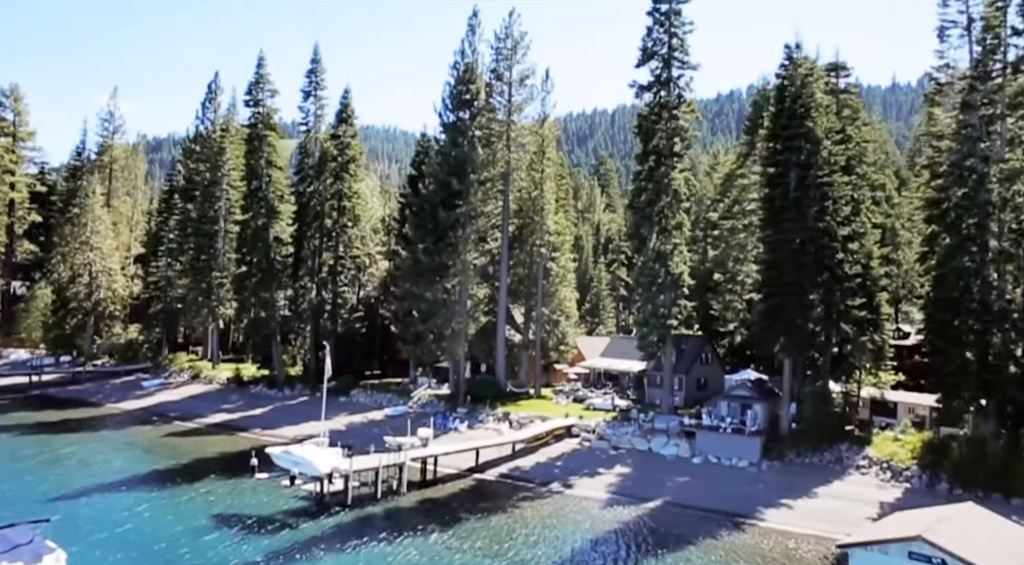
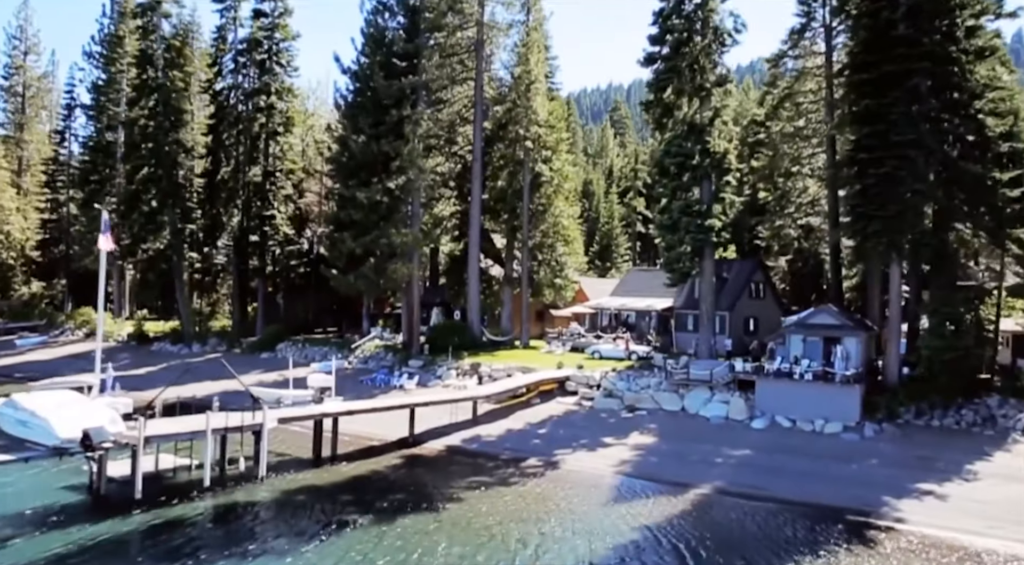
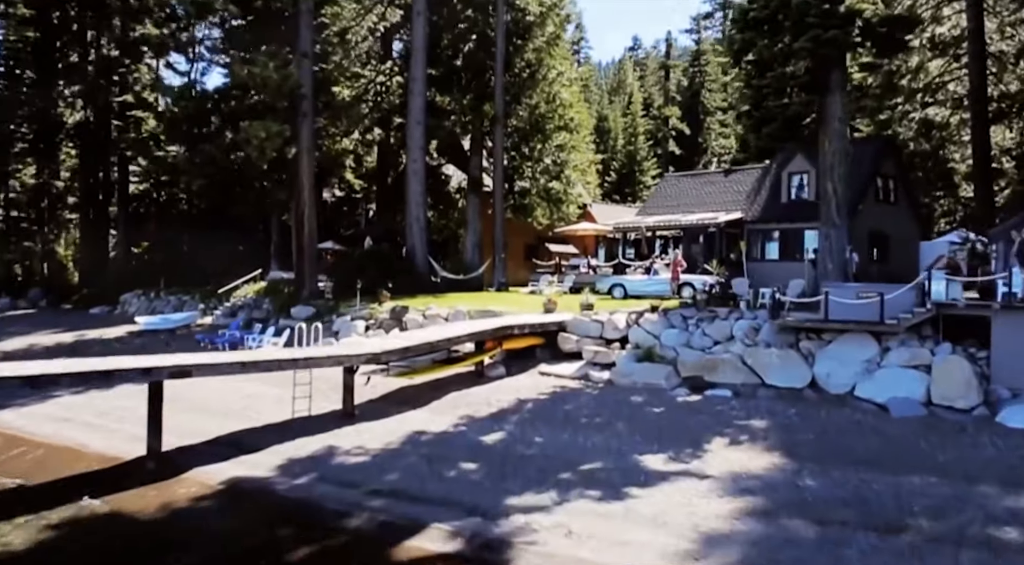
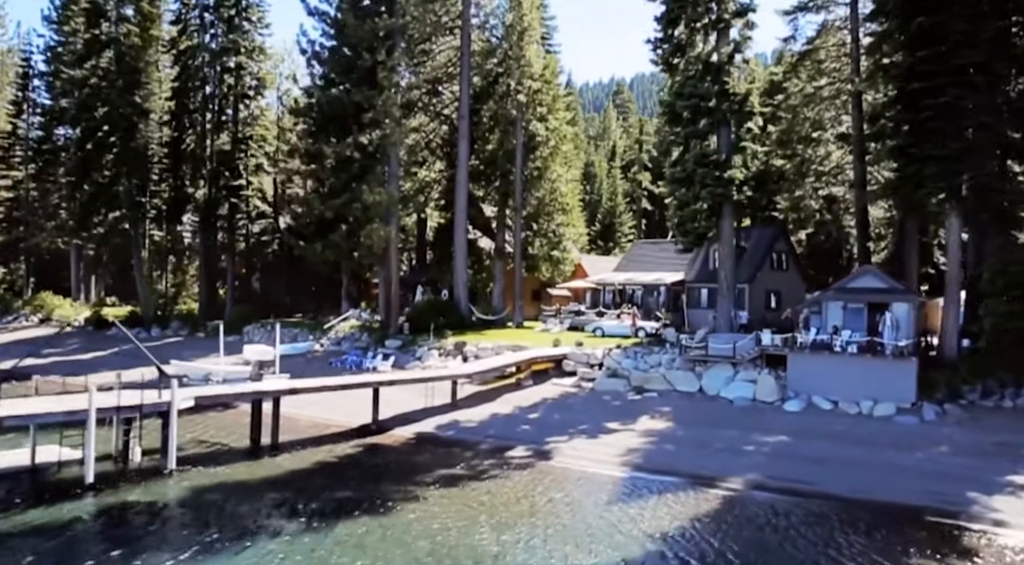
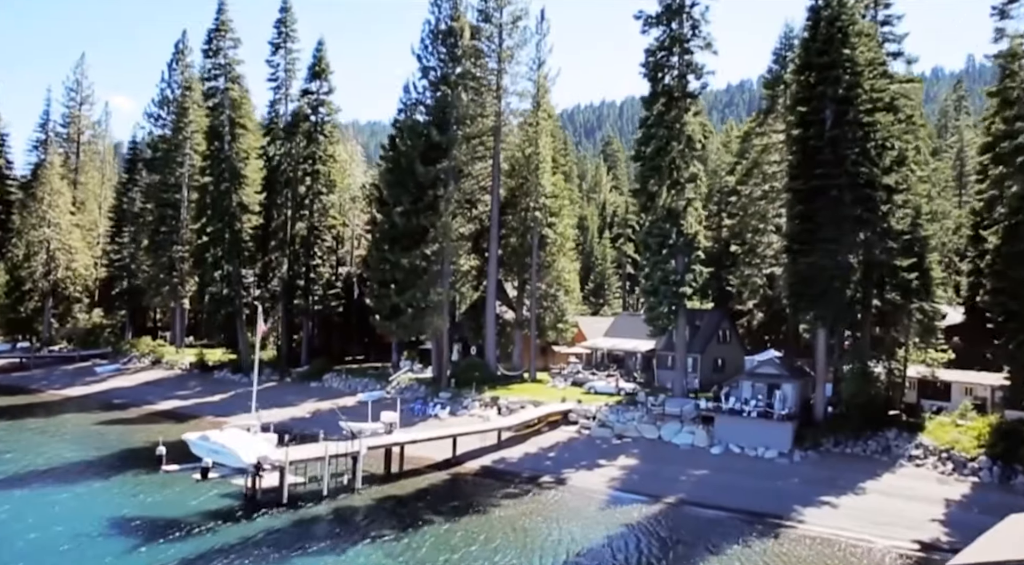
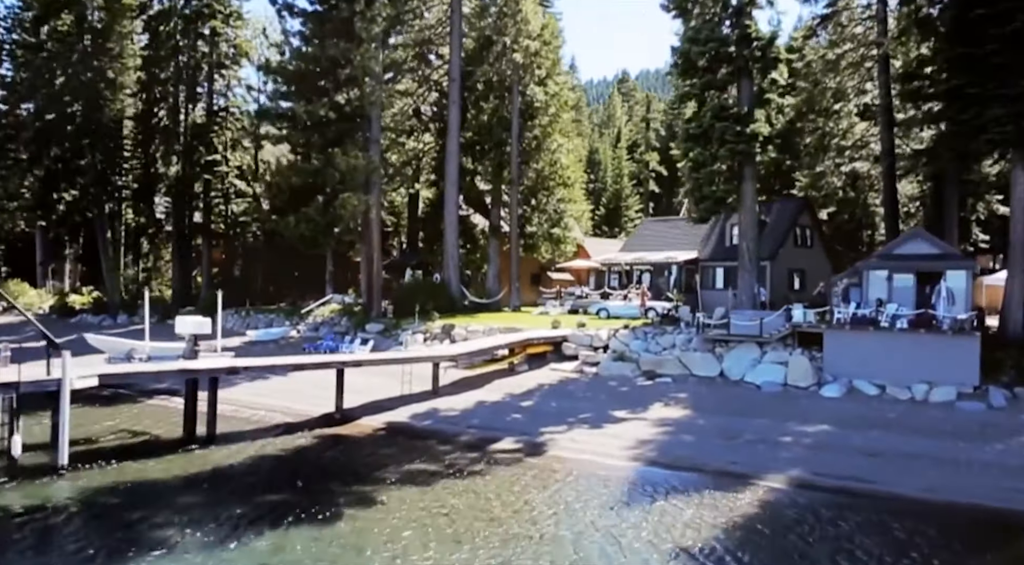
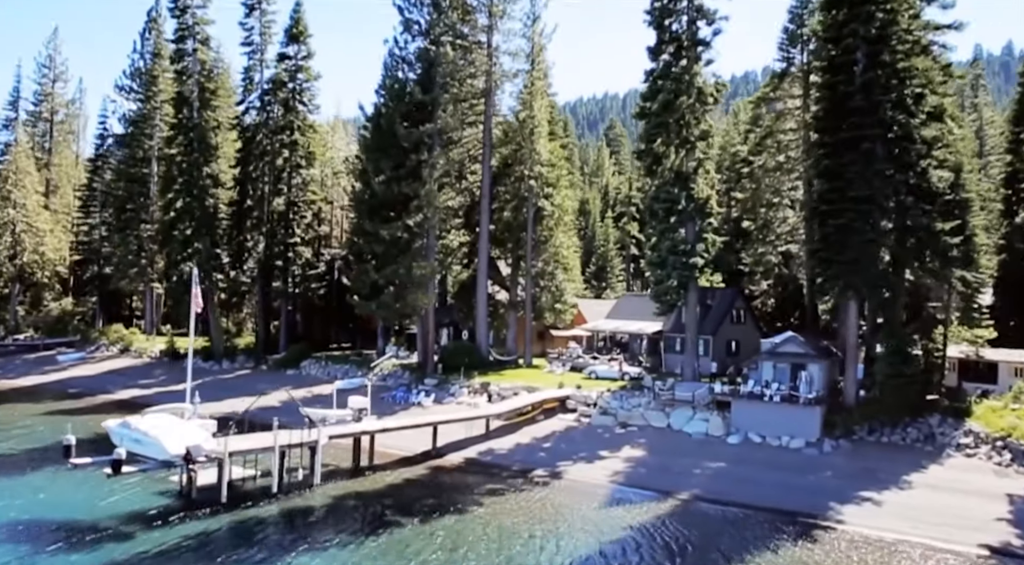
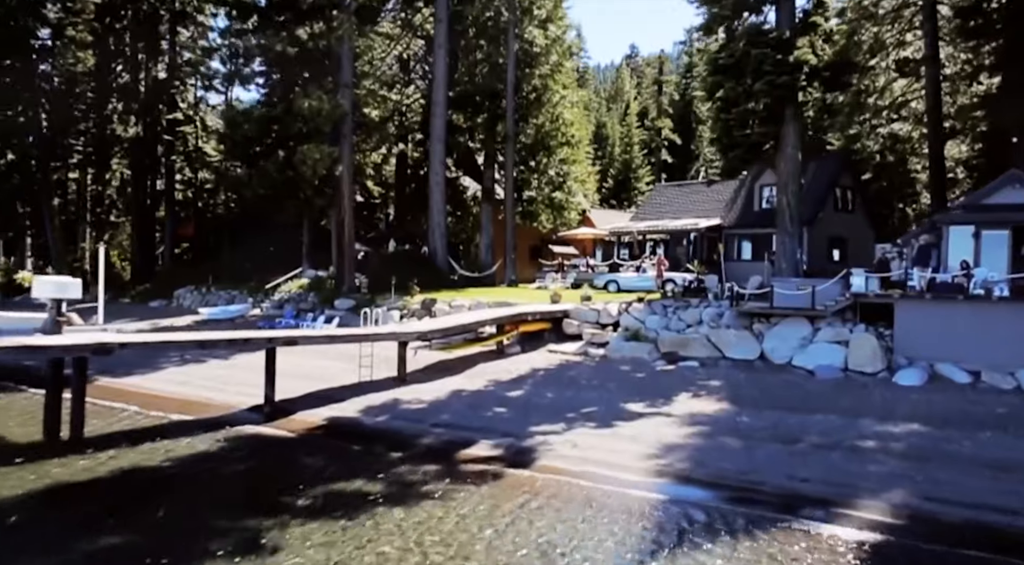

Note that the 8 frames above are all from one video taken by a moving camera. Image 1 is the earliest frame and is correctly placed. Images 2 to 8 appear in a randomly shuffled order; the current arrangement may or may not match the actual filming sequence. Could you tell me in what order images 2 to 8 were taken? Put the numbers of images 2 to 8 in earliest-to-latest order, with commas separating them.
5, 7, 2, 4, 6, 8, 3
